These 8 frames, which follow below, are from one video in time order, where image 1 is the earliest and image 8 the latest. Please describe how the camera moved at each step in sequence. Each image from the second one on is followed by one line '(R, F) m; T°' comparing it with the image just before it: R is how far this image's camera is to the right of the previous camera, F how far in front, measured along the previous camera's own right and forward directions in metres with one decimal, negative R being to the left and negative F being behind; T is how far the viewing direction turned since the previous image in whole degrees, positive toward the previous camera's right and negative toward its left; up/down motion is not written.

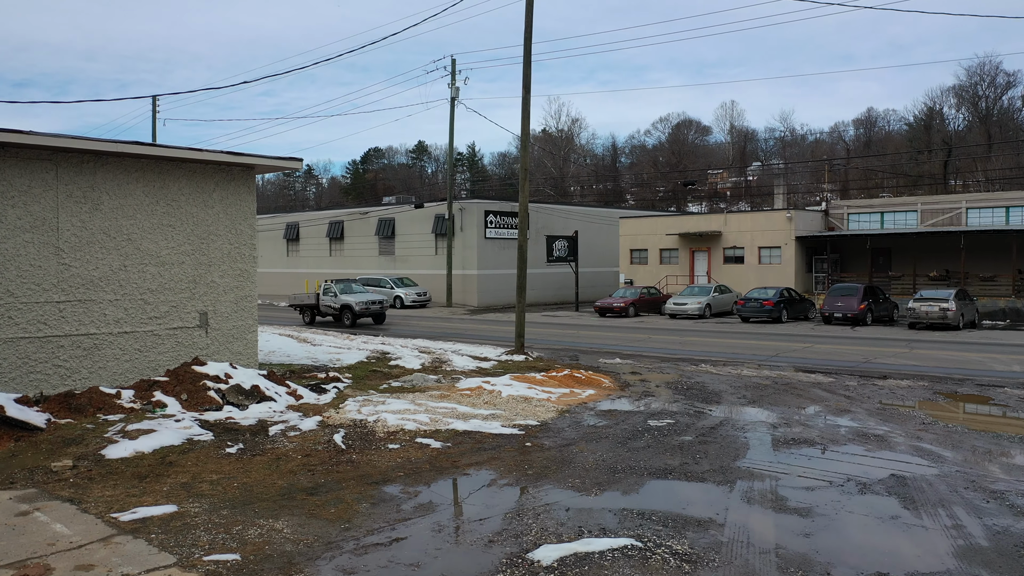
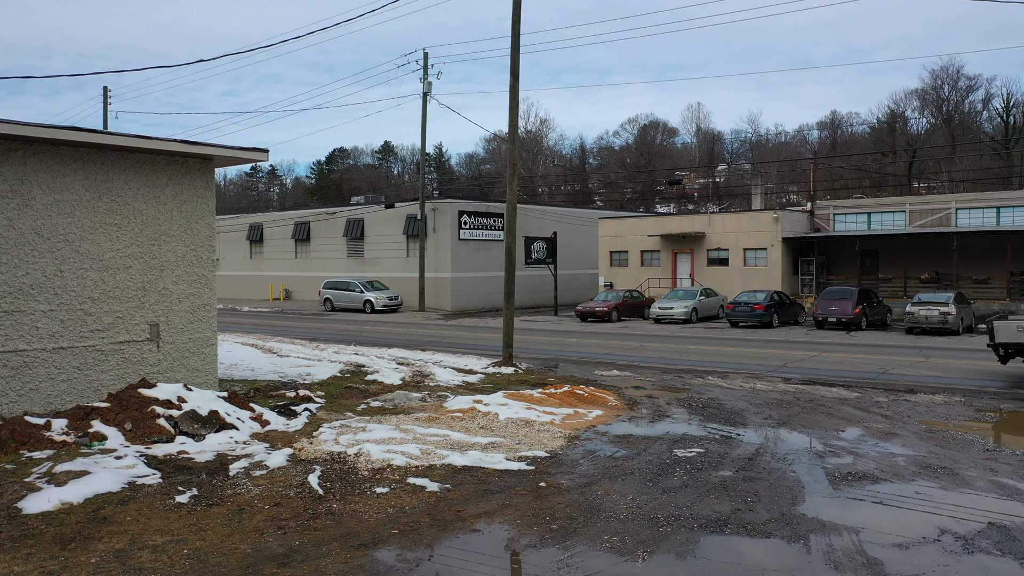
(-0.4, +1.5) m; +2°
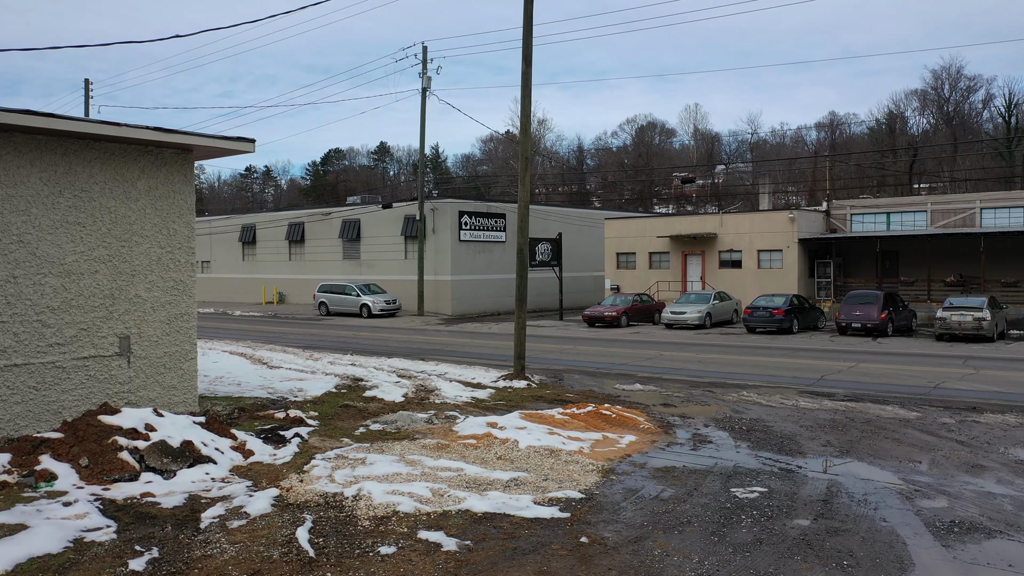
(-0.3, +1.4) m; 0°
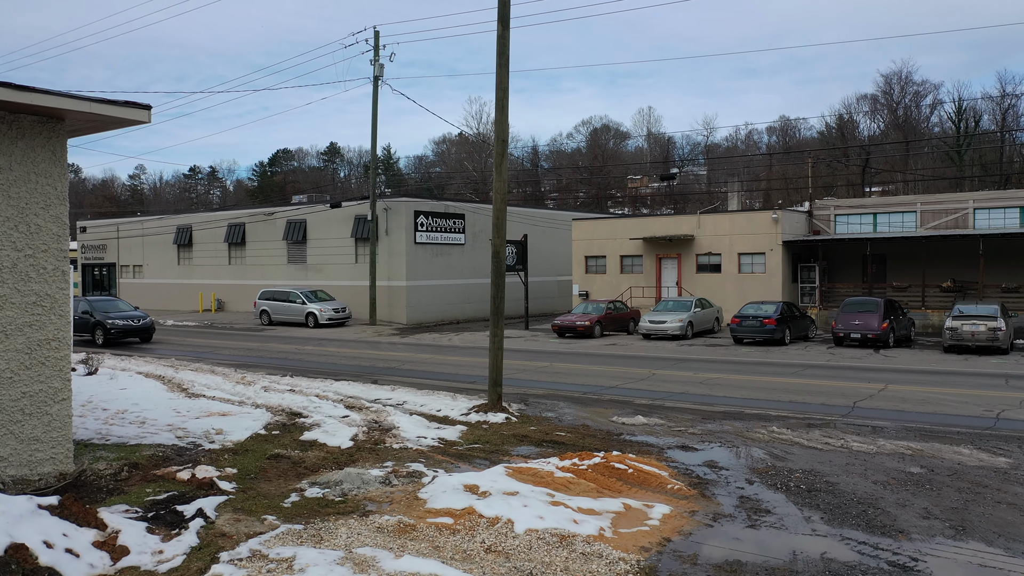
(-0.3, +2.7) m; +3°
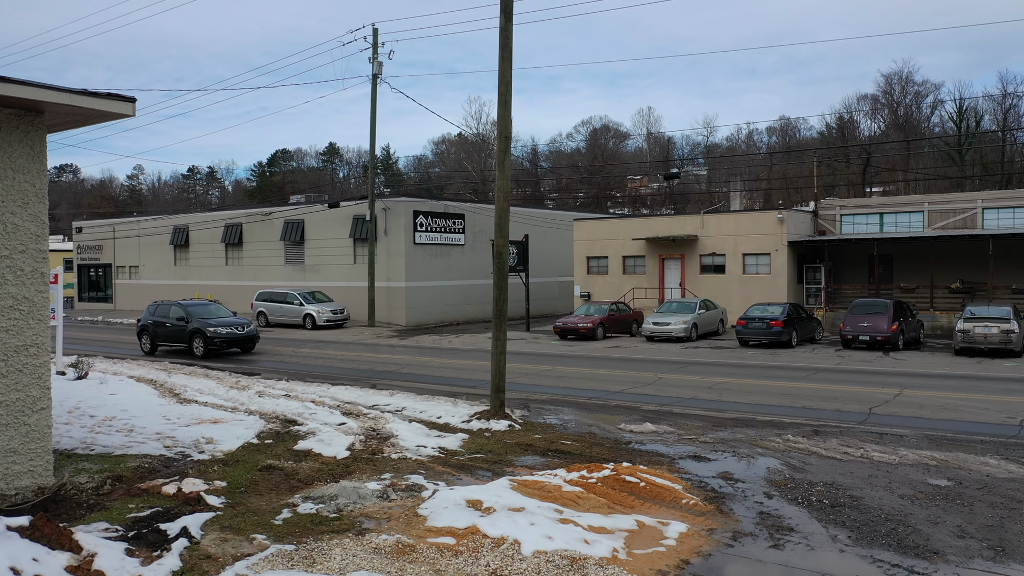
(-0.1, +0.5) m; 0°
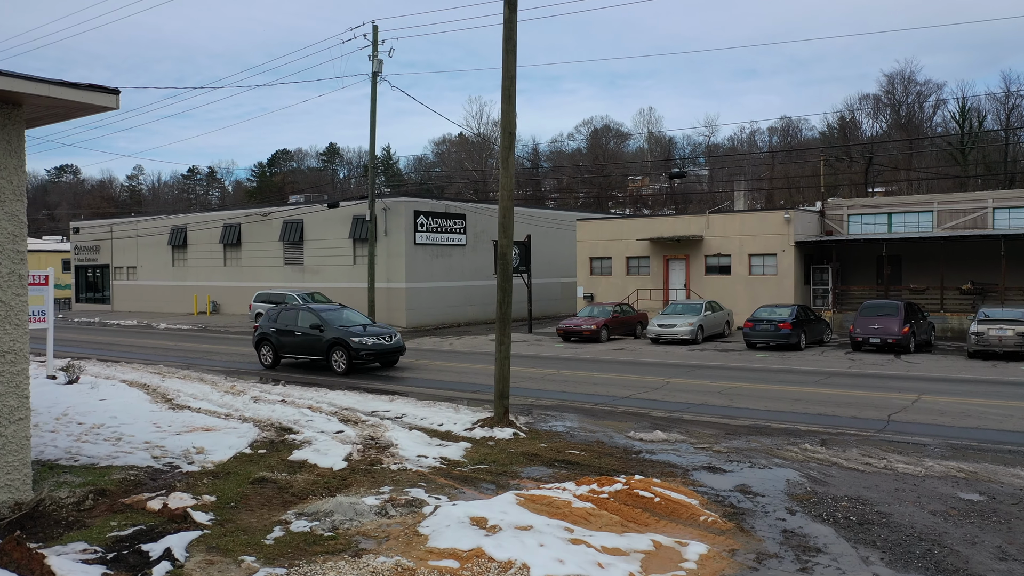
(-0.1, +0.5) m; 0°
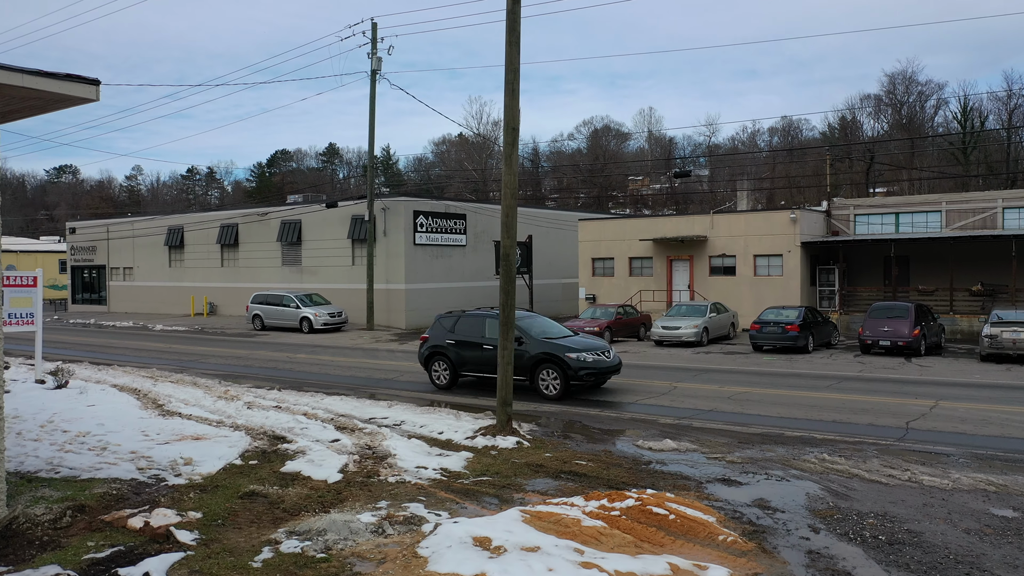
(0.0, +0.5) m; 0°
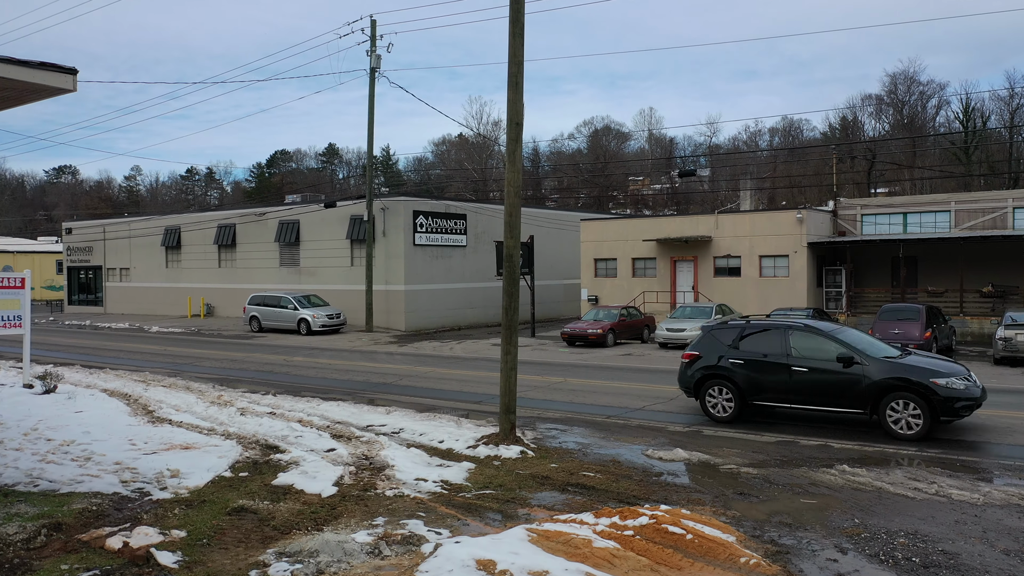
(0.0, +0.5) m; 0°
